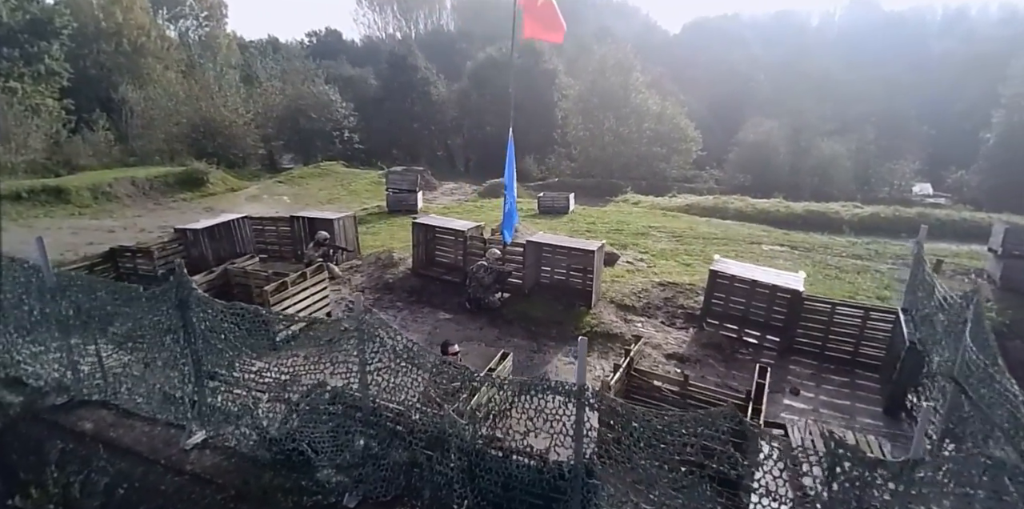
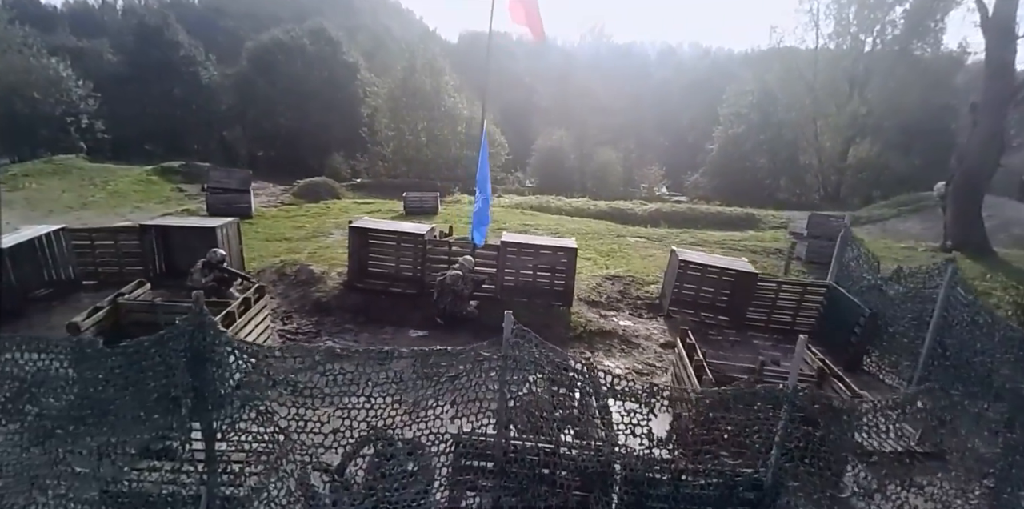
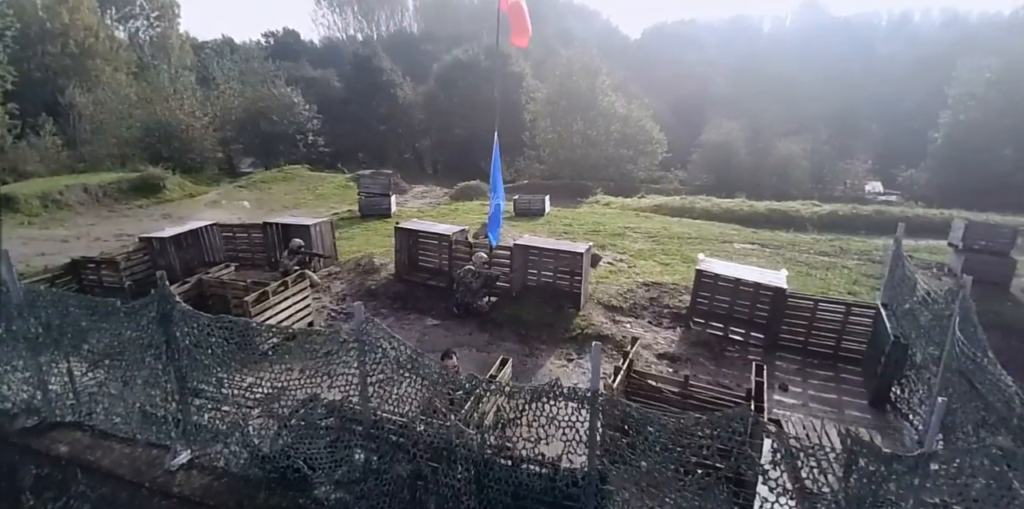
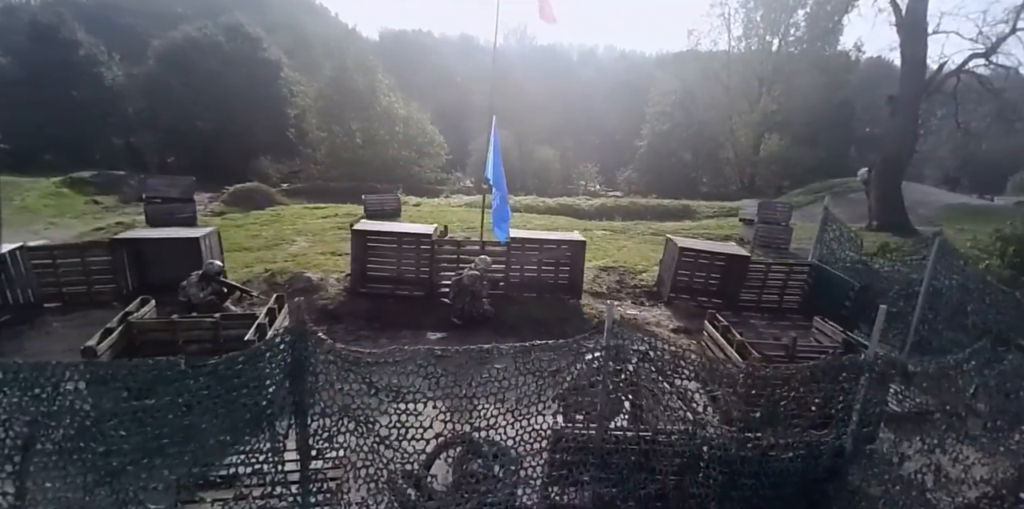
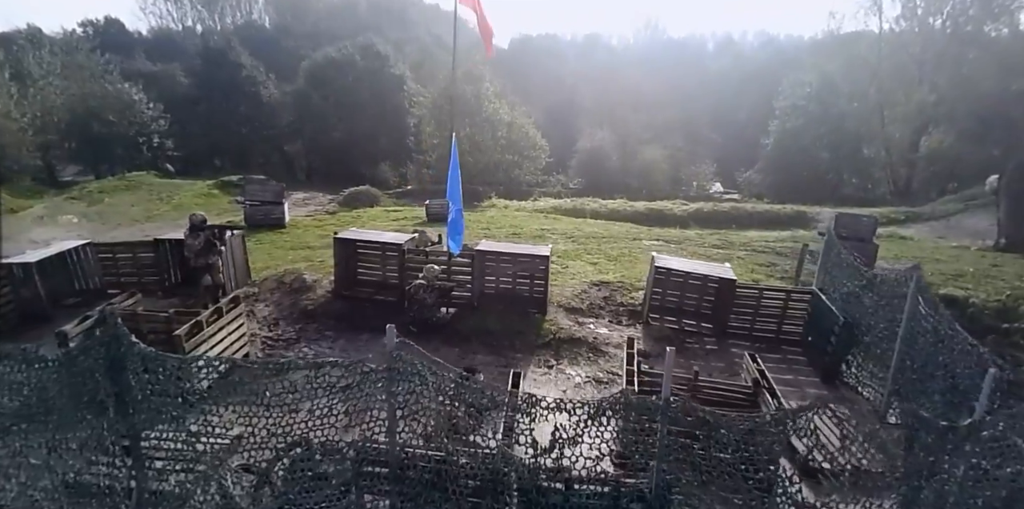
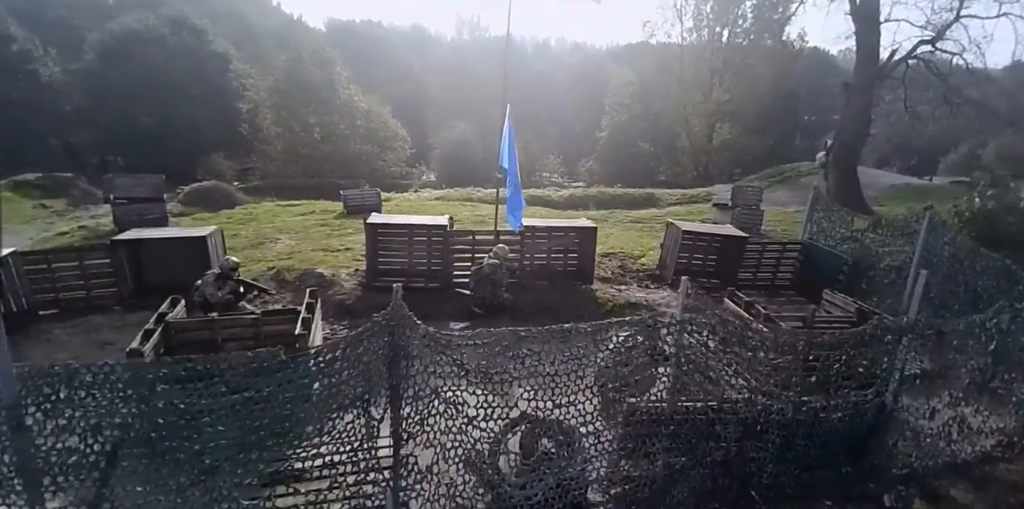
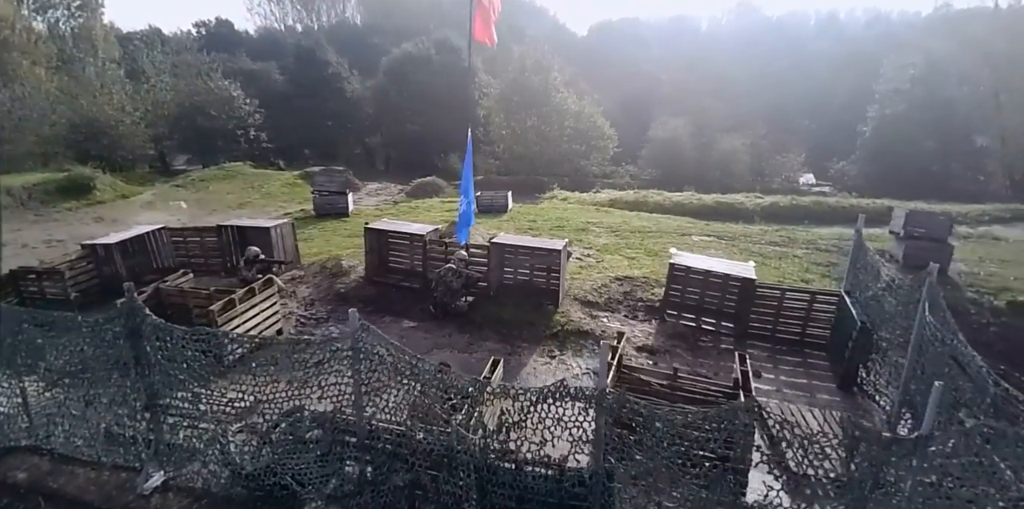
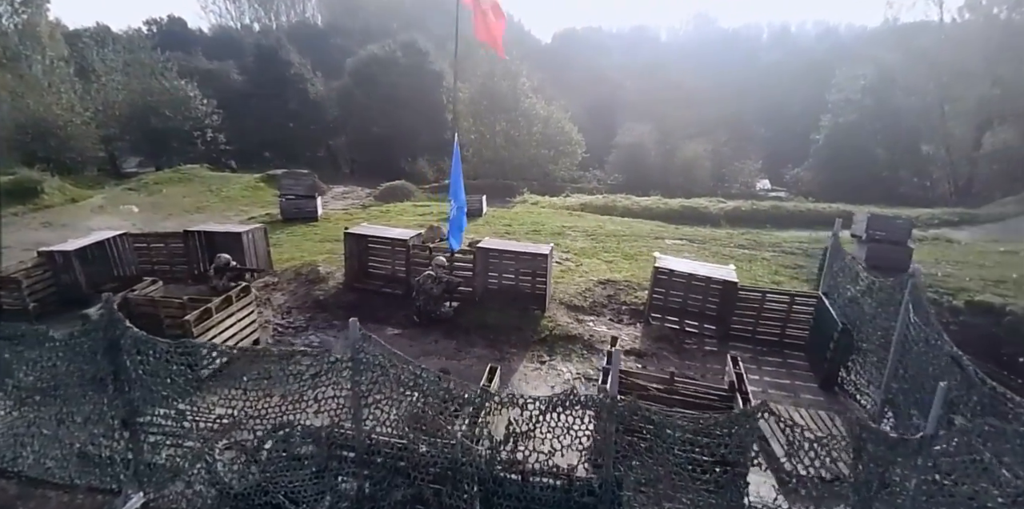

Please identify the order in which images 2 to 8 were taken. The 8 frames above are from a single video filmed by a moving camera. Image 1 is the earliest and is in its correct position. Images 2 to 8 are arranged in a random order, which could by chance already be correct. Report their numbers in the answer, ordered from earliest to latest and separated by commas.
3, 7, 8, 5, 2, 4, 6
